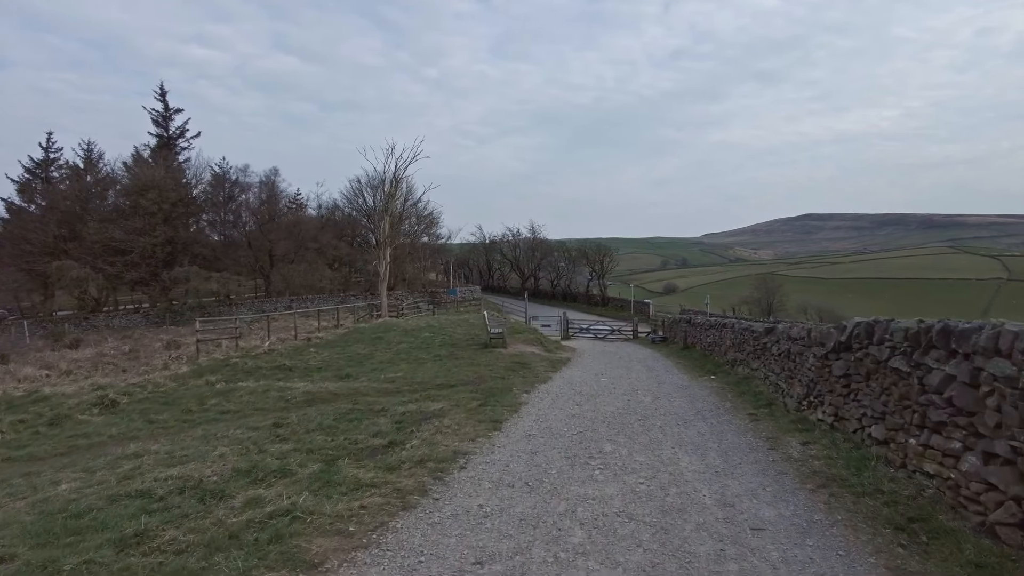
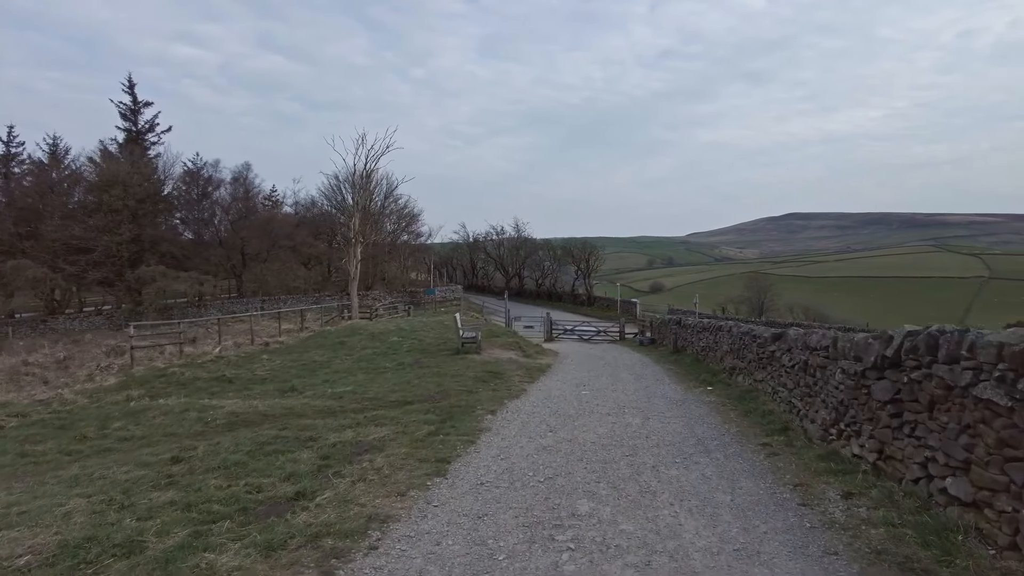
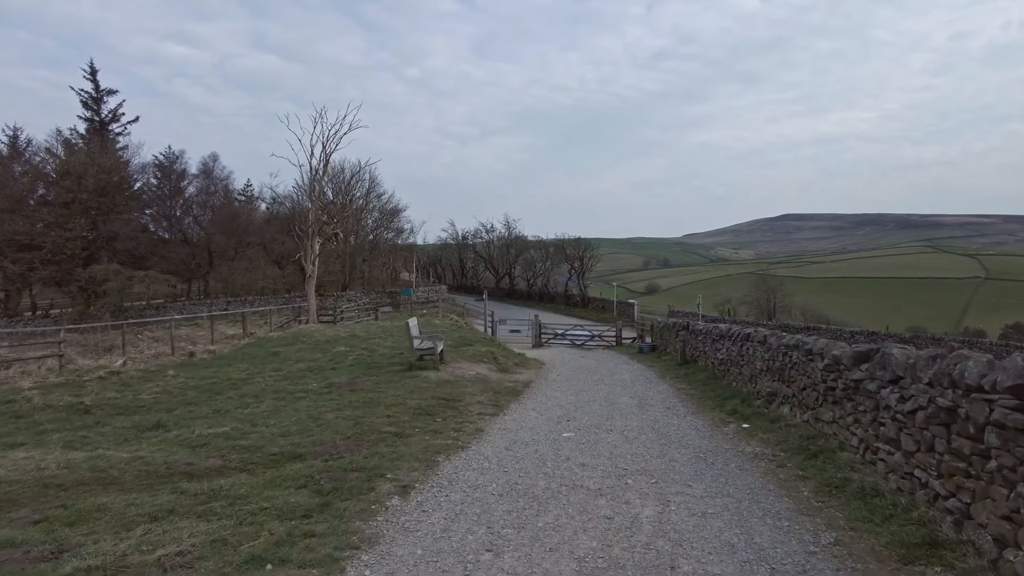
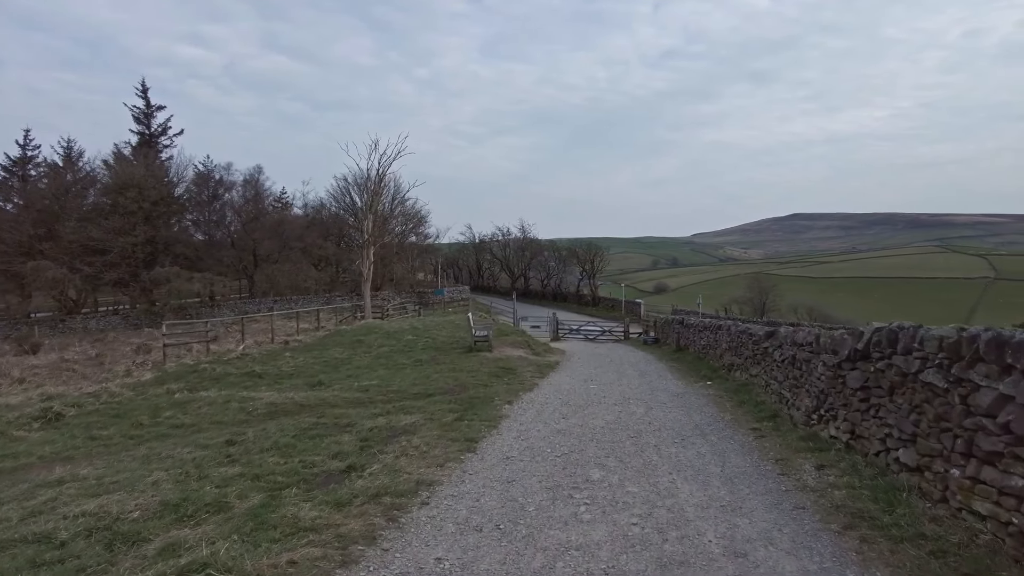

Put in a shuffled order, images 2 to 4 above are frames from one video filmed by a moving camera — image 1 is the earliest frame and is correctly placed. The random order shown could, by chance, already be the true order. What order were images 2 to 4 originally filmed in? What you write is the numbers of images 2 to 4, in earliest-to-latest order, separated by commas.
4, 2, 3
